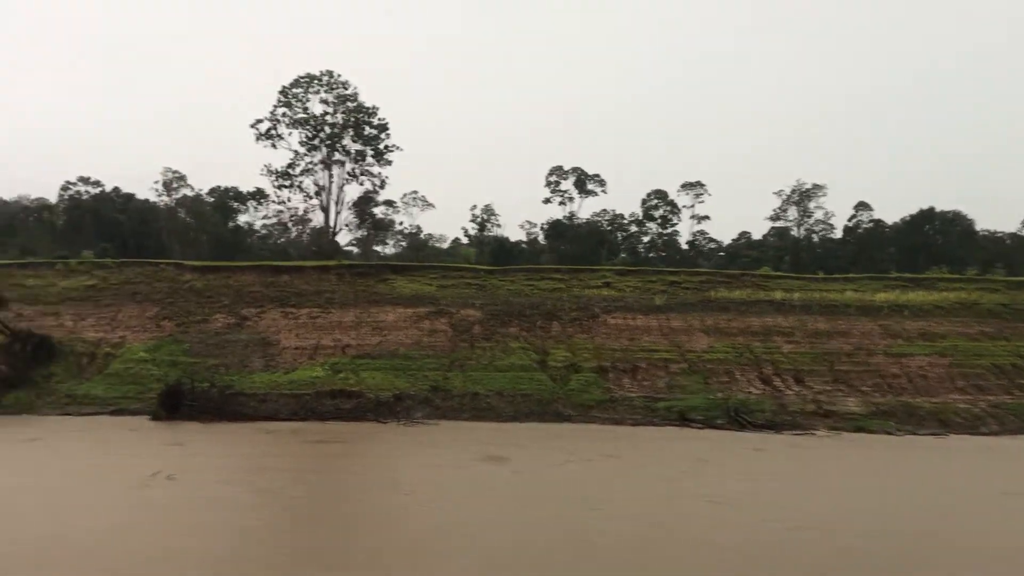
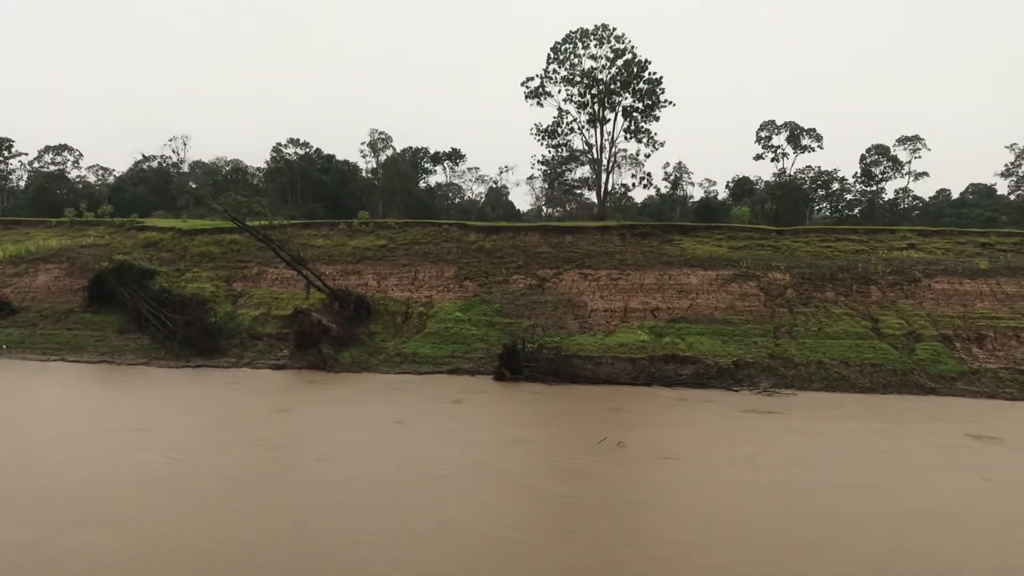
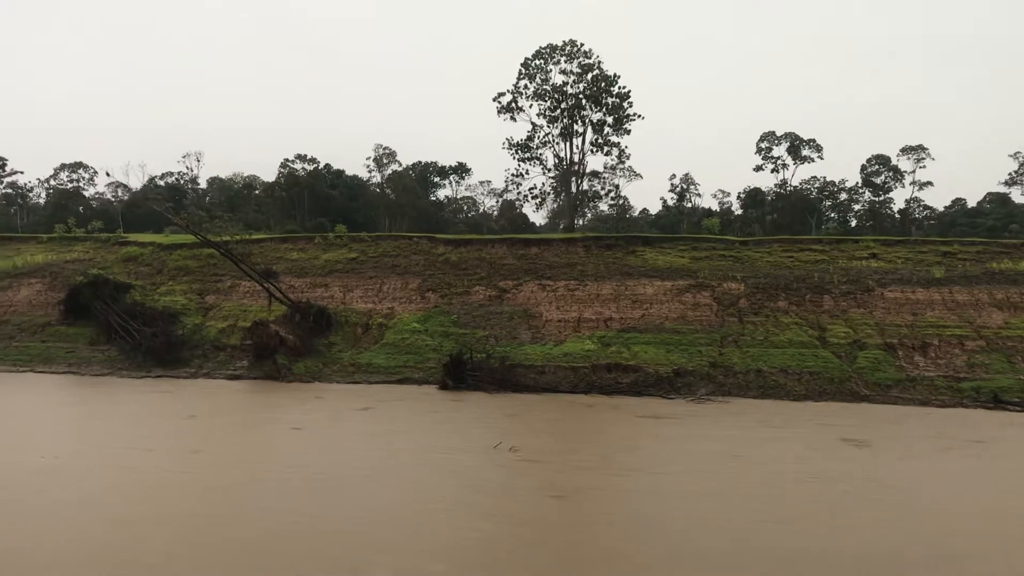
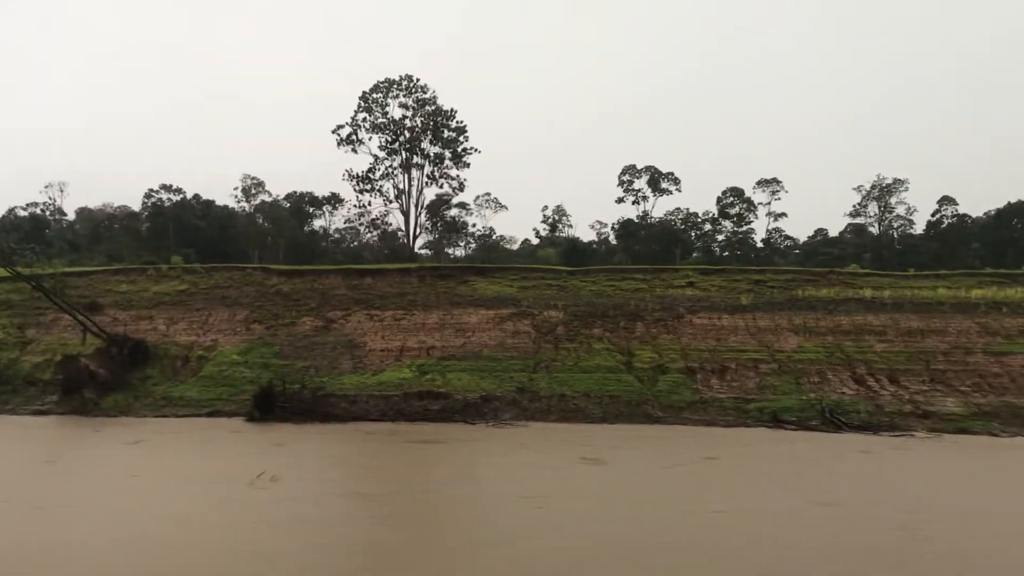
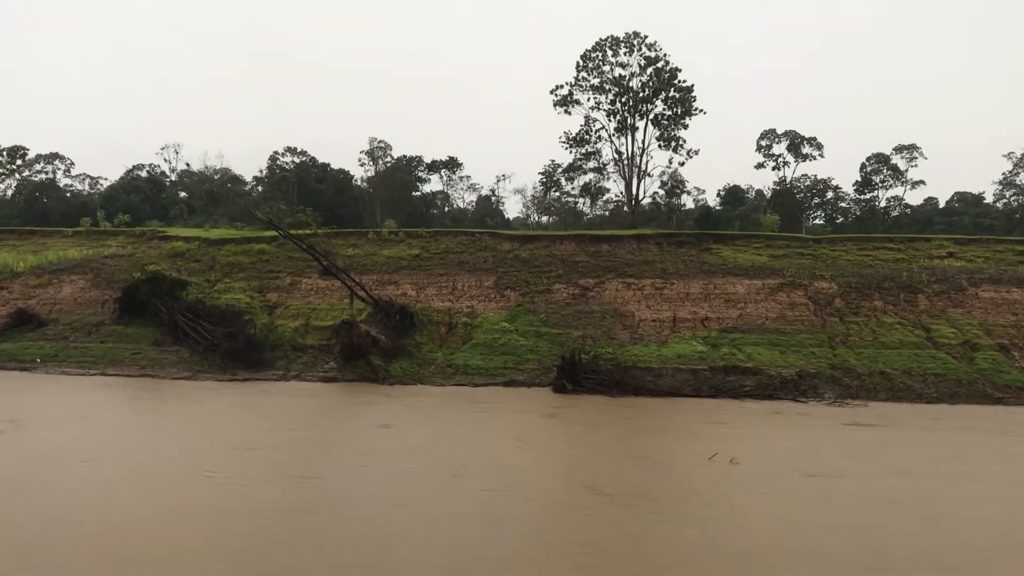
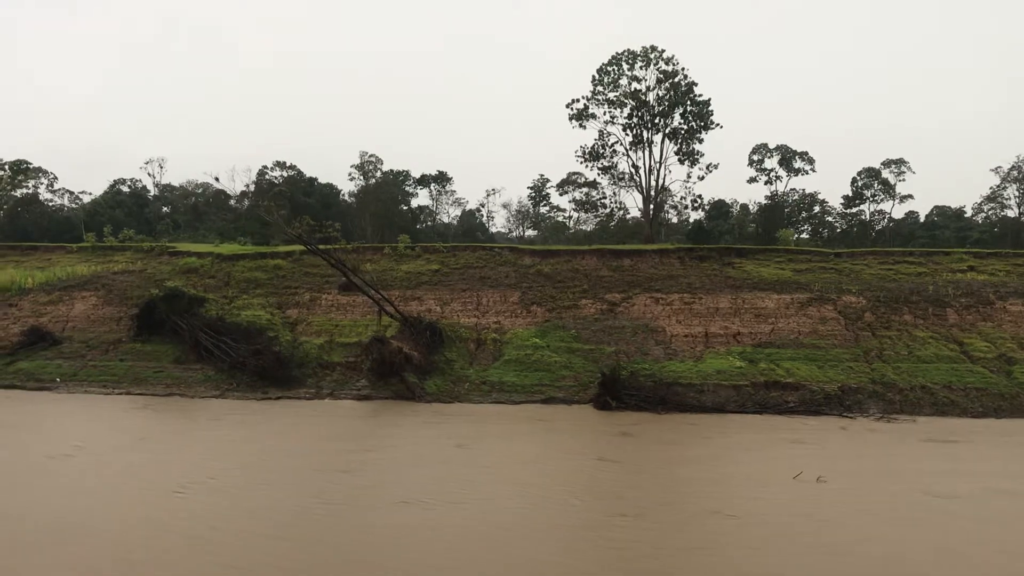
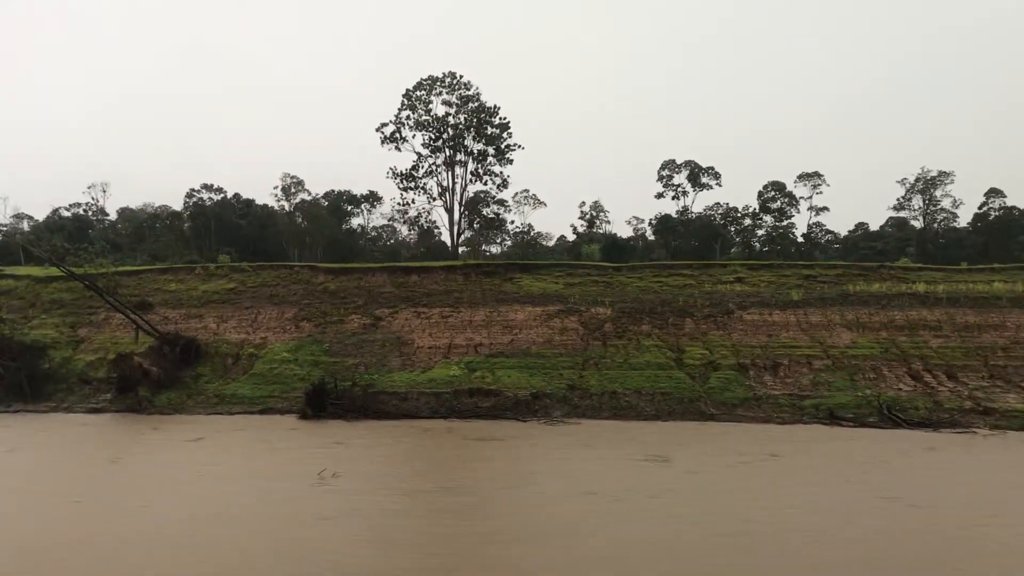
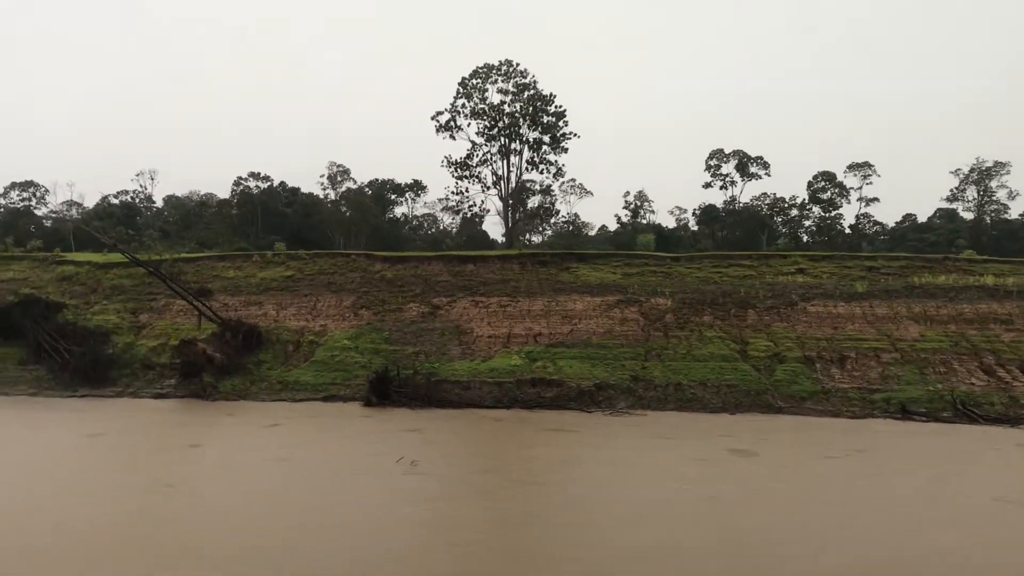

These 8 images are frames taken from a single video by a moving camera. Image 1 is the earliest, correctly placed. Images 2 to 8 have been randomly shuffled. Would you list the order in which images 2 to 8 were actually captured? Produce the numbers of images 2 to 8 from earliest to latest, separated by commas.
4, 7, 8, 3, 2, 5, 6
